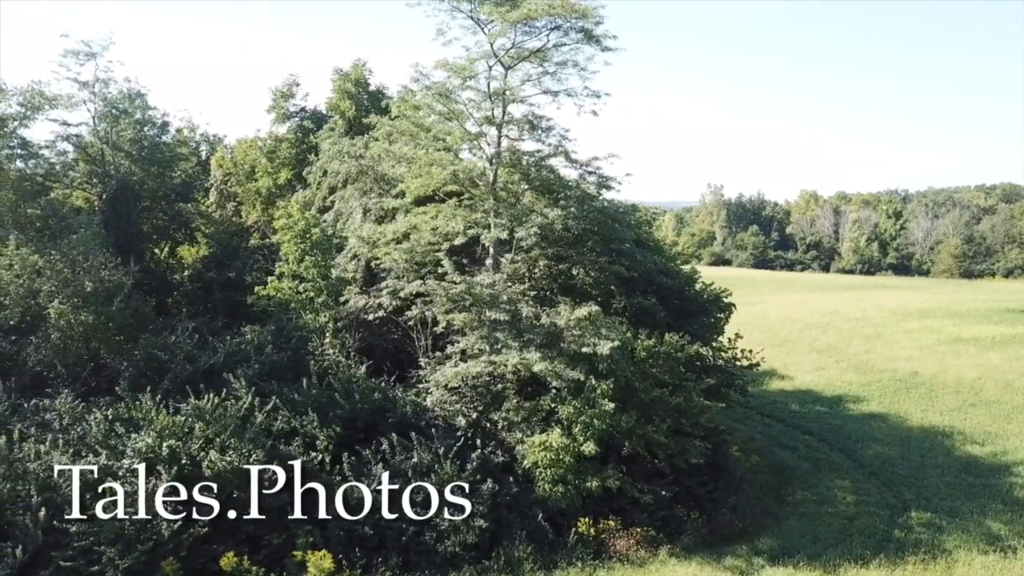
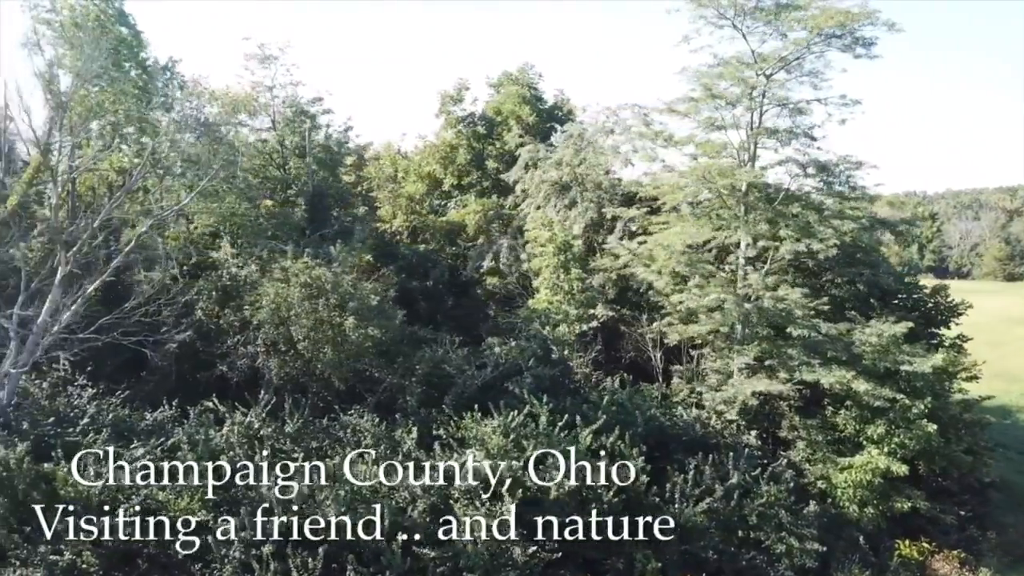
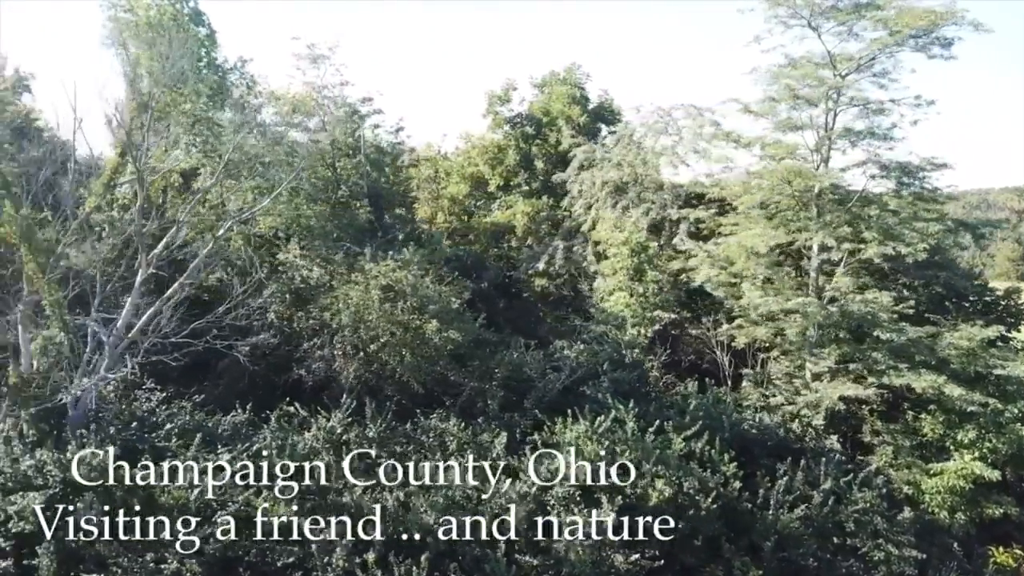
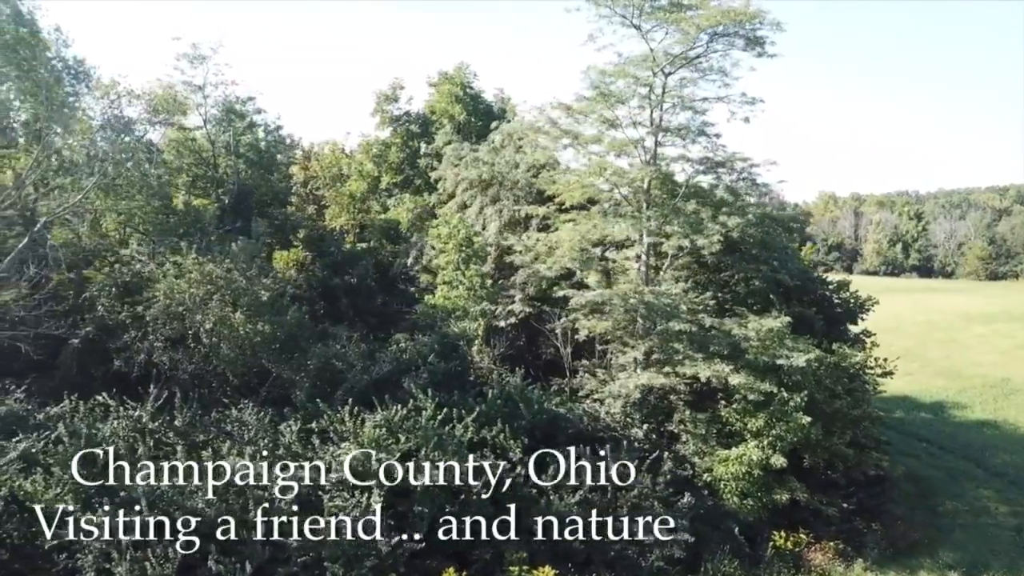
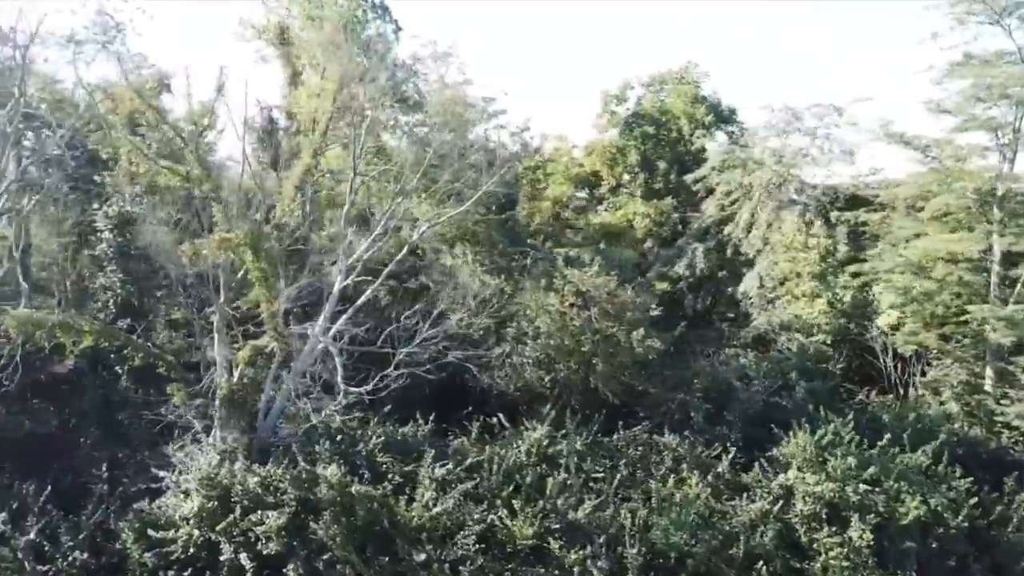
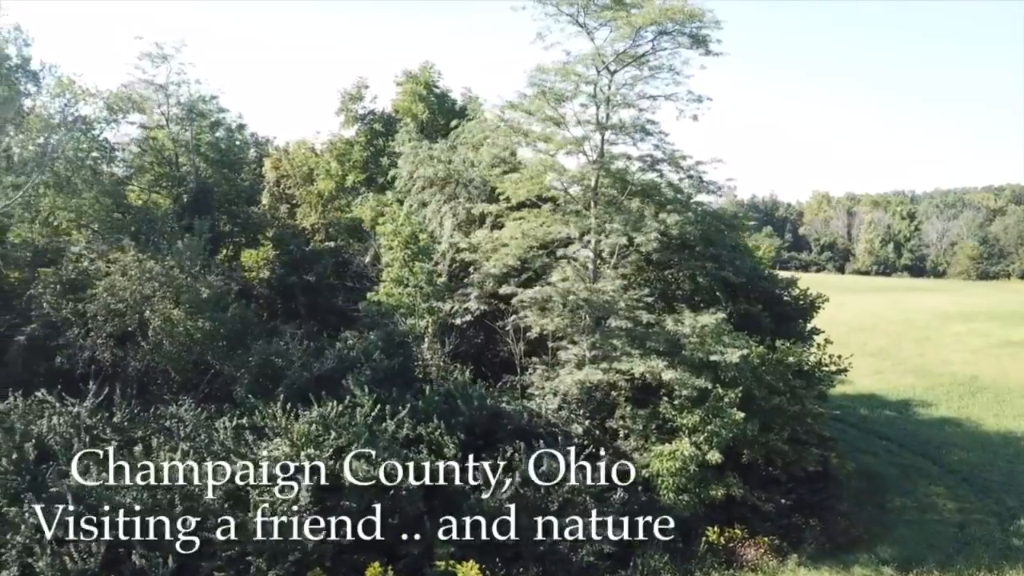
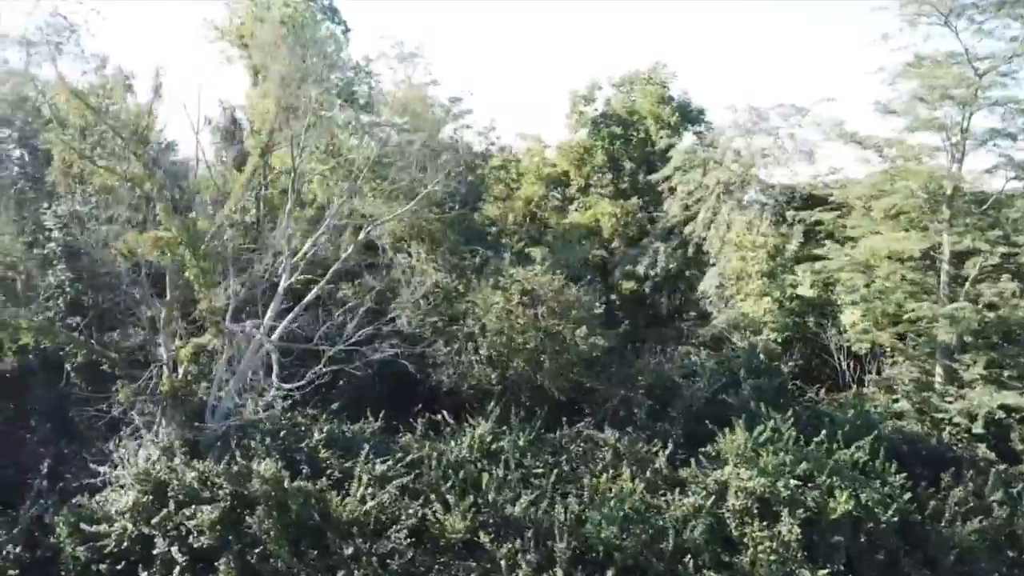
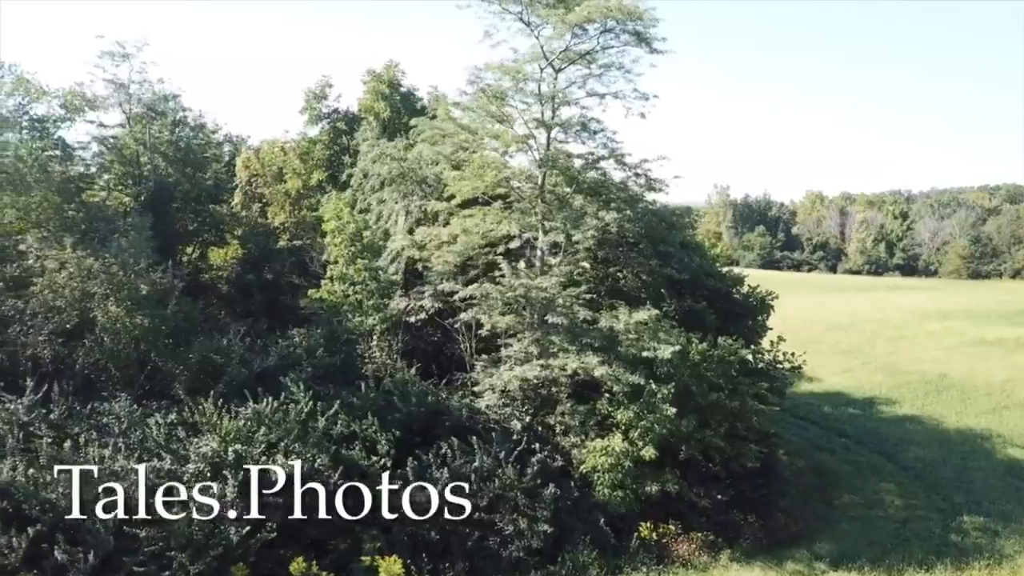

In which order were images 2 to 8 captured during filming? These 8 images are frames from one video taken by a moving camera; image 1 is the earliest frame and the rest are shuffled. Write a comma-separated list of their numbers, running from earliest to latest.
8, 6, 4, 2, 3, 7, 5
